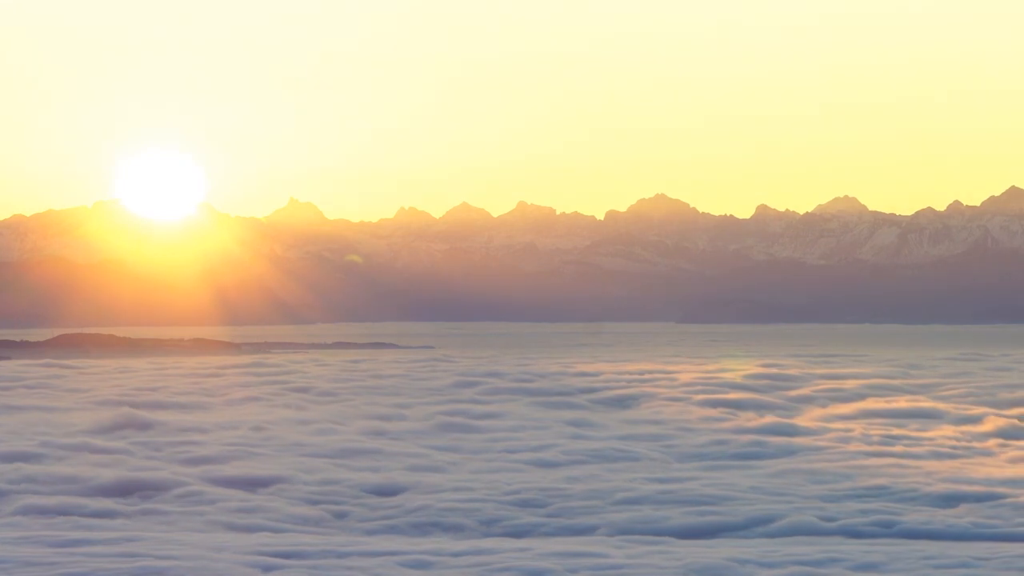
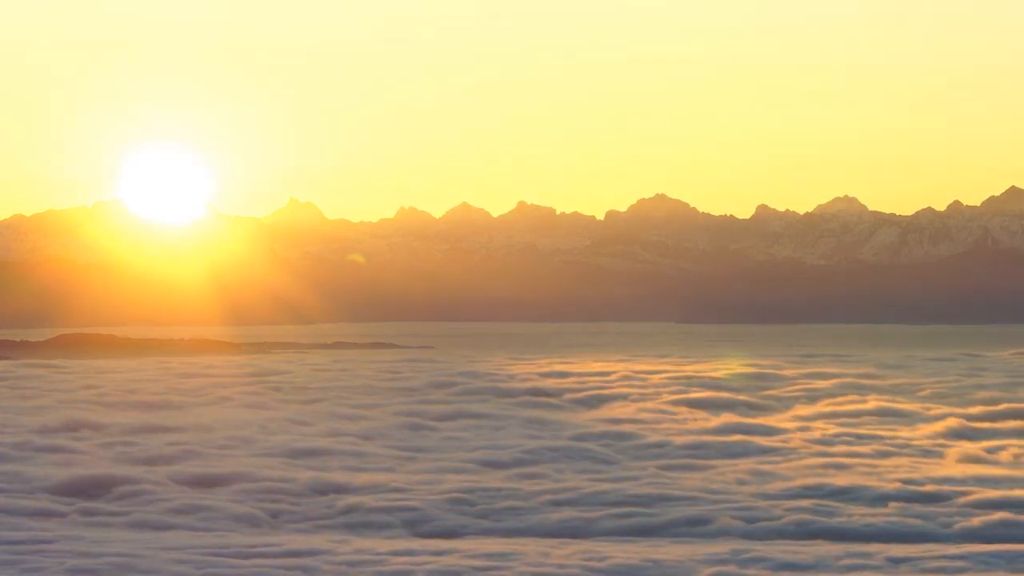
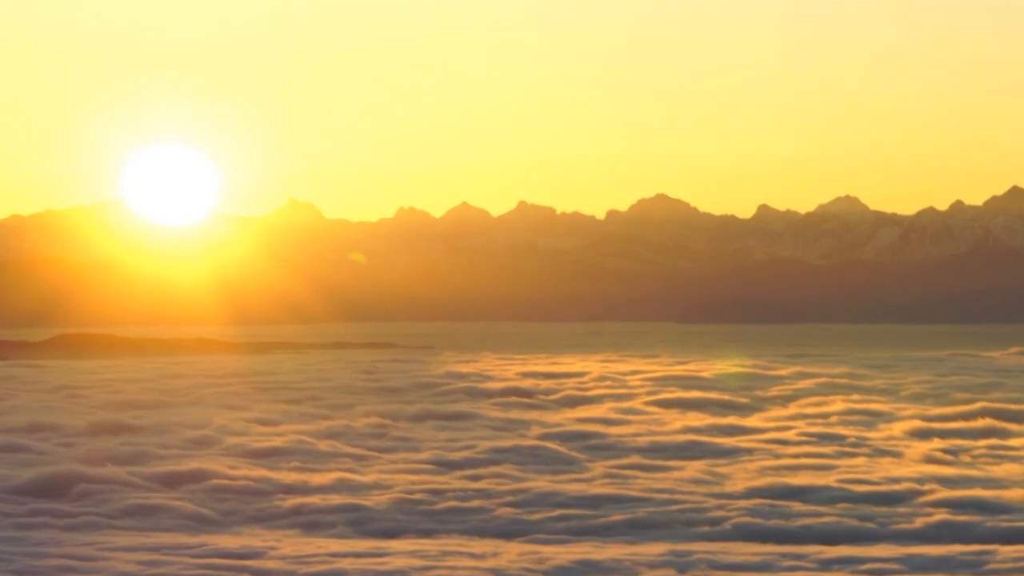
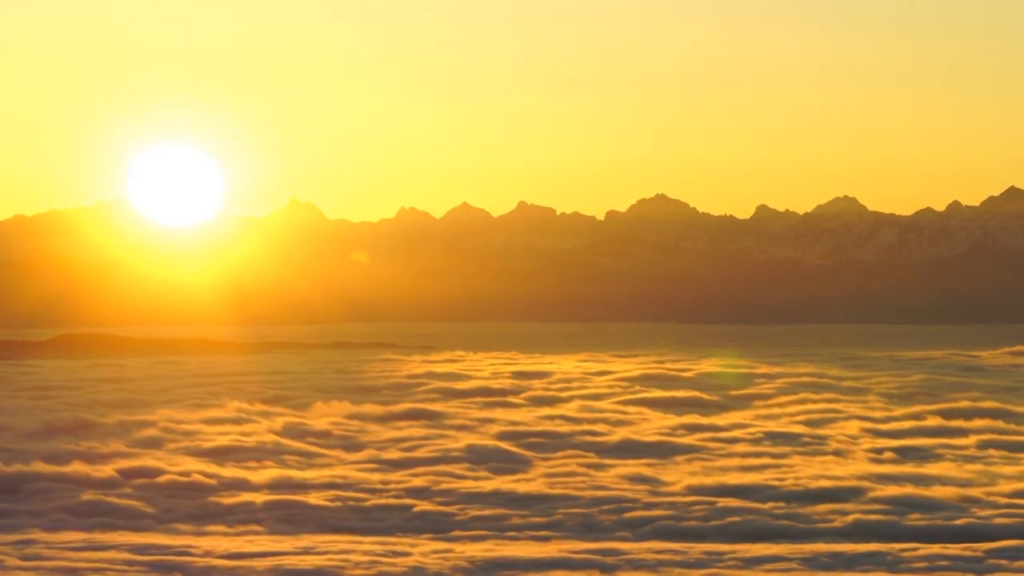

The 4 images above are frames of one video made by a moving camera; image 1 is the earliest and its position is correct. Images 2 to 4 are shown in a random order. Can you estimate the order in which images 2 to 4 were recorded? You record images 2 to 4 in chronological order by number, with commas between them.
2, 3, 4
